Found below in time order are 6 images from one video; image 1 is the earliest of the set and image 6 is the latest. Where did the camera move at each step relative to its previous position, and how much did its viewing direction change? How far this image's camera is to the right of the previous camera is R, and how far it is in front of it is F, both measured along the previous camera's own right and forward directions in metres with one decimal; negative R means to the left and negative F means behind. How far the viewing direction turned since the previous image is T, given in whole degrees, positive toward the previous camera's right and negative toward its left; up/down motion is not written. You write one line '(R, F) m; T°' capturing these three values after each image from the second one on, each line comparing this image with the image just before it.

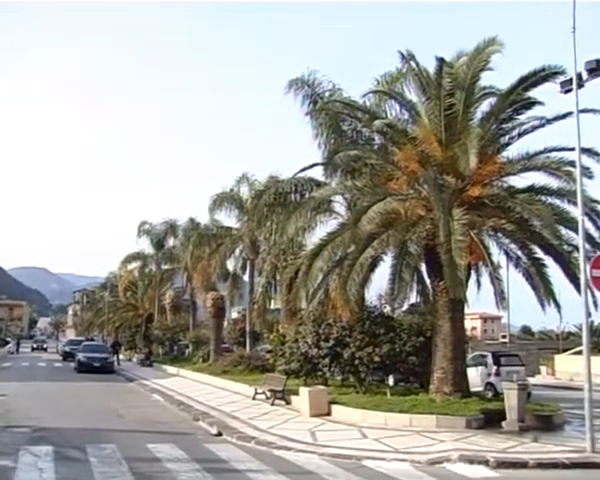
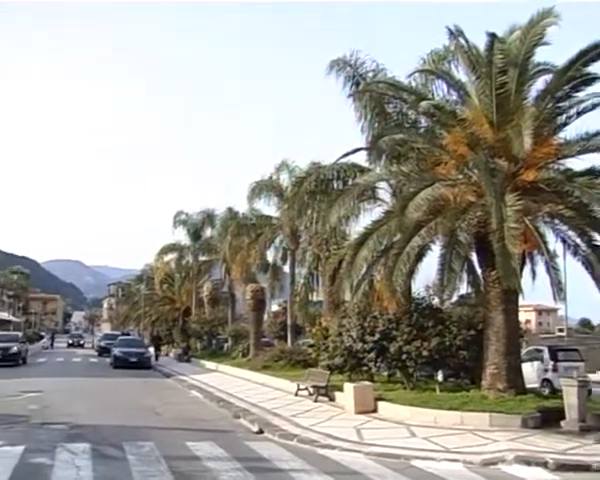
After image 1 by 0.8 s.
(-0.1, +1.1) m; -3°
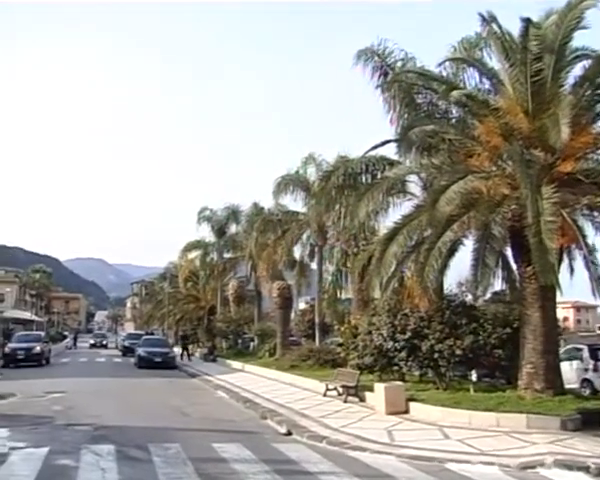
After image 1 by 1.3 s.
(0.0, +0.7) m; -2°
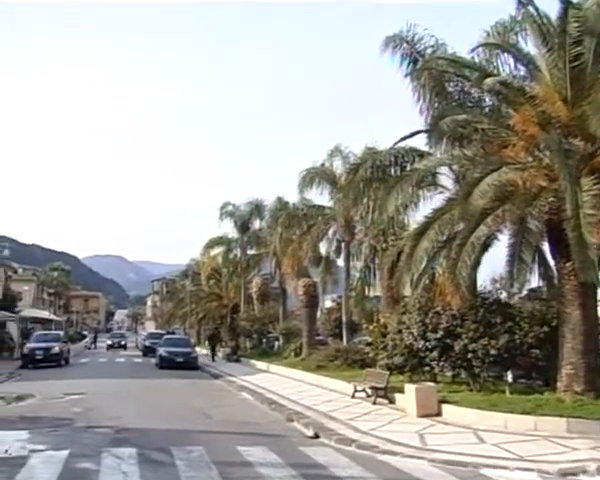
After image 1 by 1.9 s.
(-0.1, +0.9) m; -2°
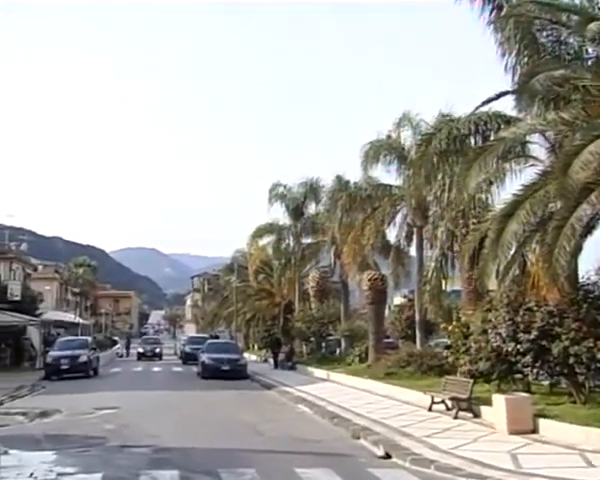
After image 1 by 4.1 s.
(-0.4, +3.4) m; -3°
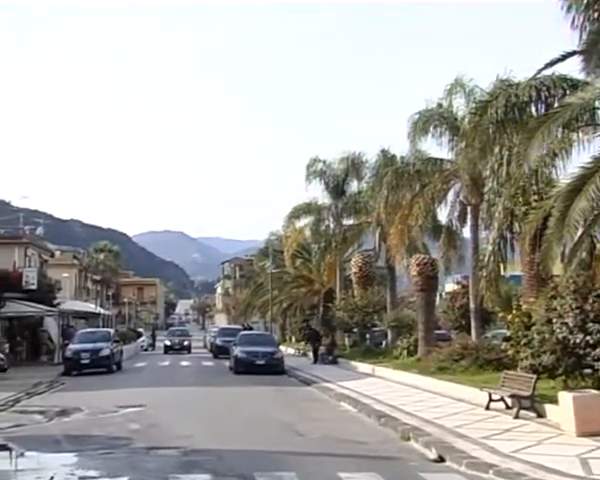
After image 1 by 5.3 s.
(-0.2, +1.8) m; -2°
